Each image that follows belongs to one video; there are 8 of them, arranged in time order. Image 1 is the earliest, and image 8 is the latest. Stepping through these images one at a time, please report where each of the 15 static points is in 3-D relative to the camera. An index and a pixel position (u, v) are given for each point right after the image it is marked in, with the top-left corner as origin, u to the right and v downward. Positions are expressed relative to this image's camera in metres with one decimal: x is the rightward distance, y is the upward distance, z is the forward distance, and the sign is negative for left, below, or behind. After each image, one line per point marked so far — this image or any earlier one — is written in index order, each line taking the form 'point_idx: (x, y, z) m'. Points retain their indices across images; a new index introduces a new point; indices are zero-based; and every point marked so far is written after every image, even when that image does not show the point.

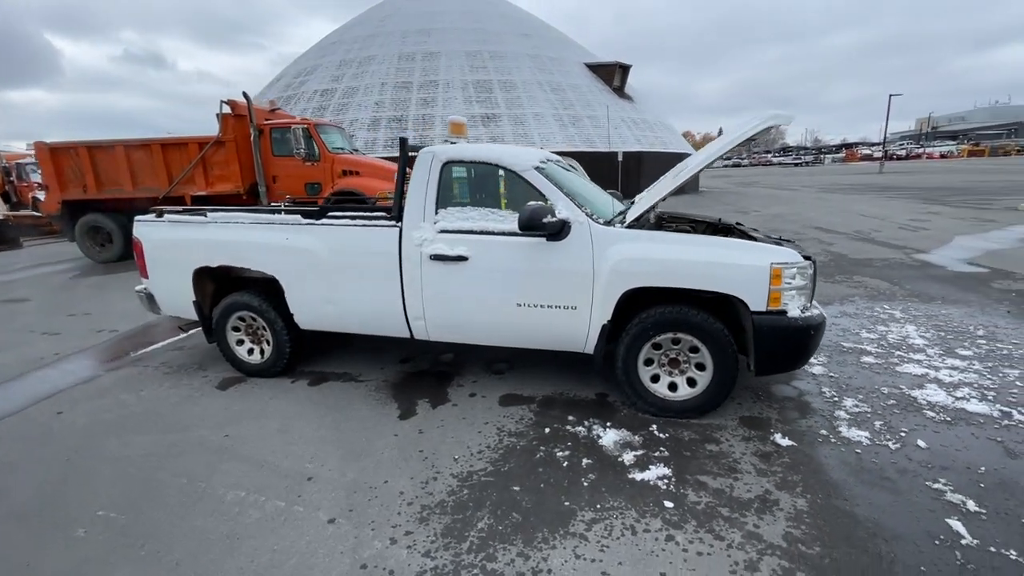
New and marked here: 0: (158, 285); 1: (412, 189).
0: (-3.4, 0.0, +4.6) m
1: (-0.8, +0.8, +3.9) m
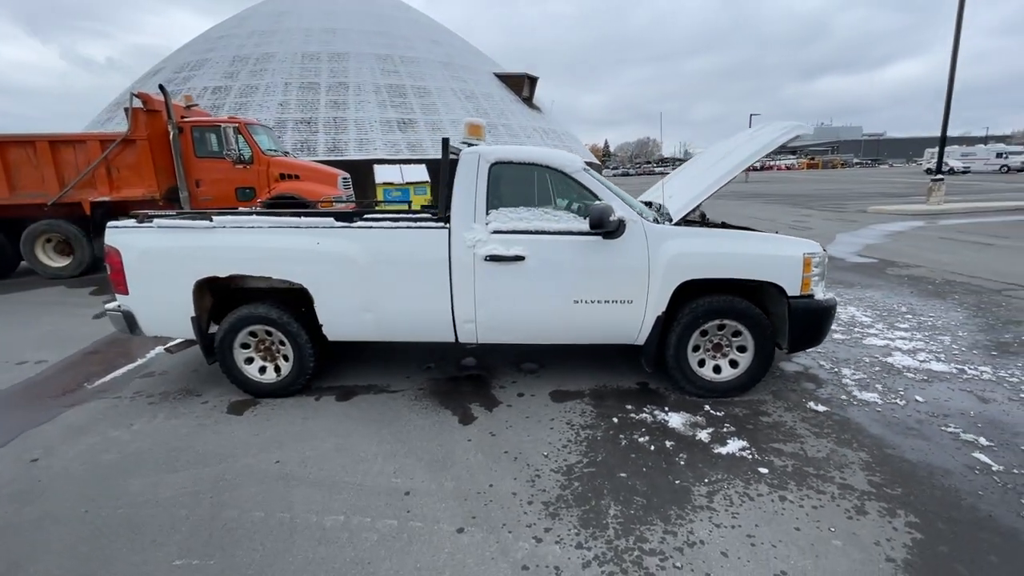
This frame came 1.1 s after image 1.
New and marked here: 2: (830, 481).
0: (-3.1, -0.1, +4.0) m
1: (-0.4, +0.8, +3.8) m
2: (+2.0, -1.2, +2.9) m
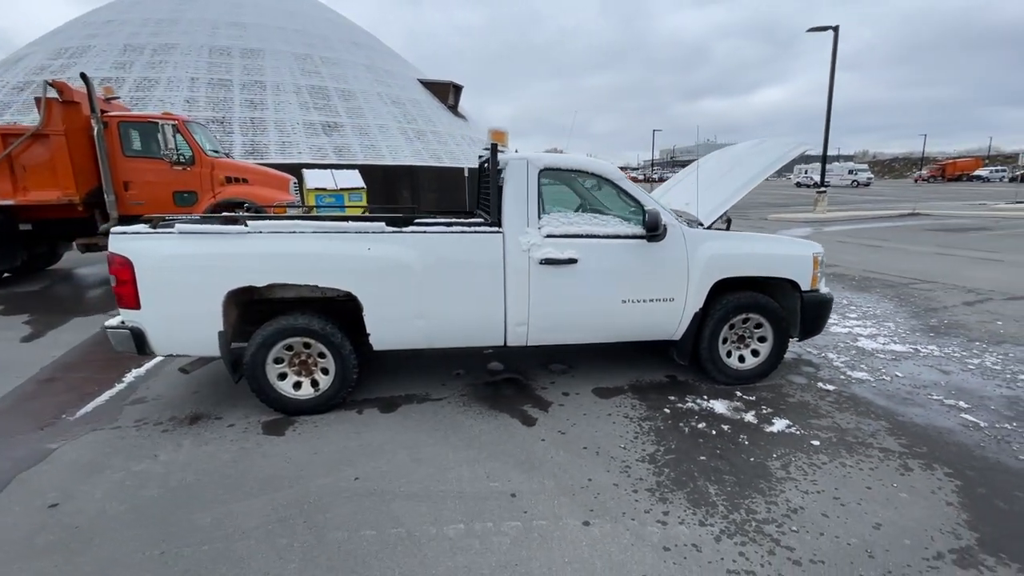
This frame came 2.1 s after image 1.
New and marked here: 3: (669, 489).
0: (-2.6, -0.2, +3.6) m
1: (0.0, +0.8, +3.9) m
2: (+2.6, -1.1, +3.4) m
3: (+1.0, -1.2, +3.0) m
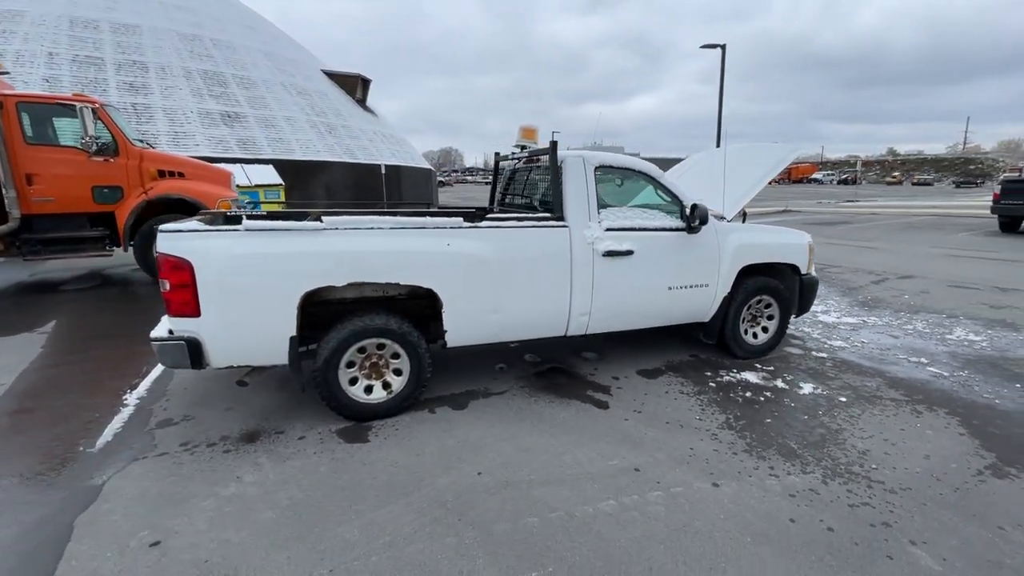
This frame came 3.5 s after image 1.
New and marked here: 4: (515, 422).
0: (-1.9, -0.3, +3.2) m
1: (+0.5, +0.8, +4.1) m
2: (+3.2, -0.9, +4.1) m
3: (+1.8, -1.1, +3.4) m
4: (0.0, -1.0, +3.7) m
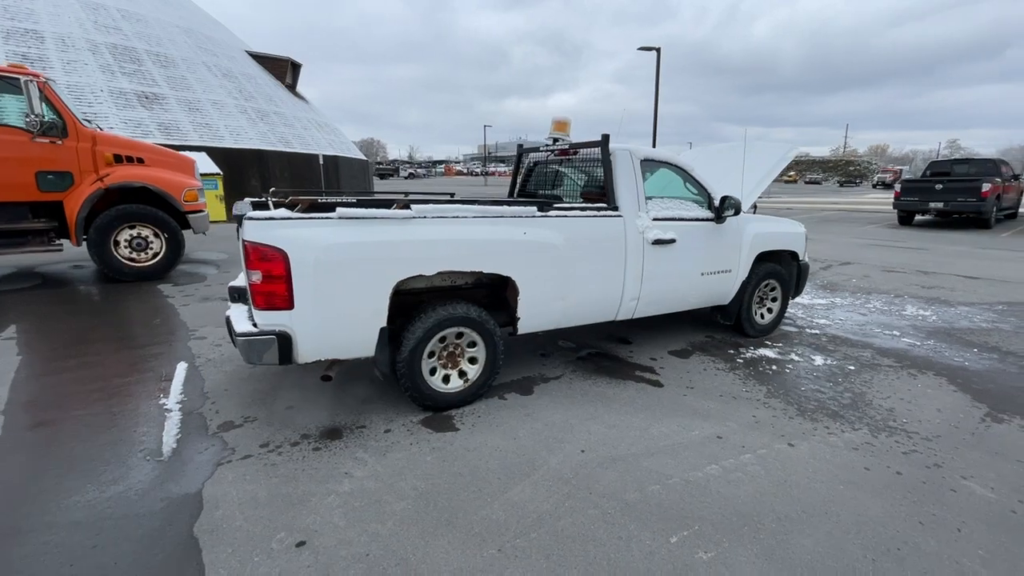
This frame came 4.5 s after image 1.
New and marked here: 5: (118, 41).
0: (-1.3, -0.2, +3.1) m
1: (+1.0, +1.0, +4.3) m
2: (+3.7, -0.8, +4.8) m
3: (+2.4, -1.0, +3.8) m
4: (+0.6, -0.9, +3.9) m
5: (-15.8, +9.9, +19.1) m
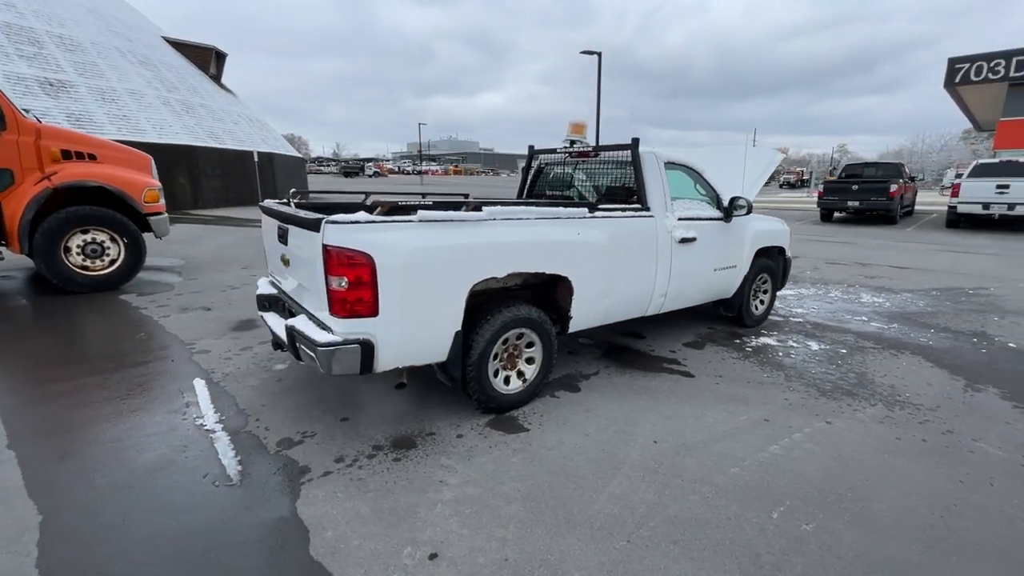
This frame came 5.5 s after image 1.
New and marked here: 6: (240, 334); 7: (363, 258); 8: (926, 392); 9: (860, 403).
0: (-0.7, -0.2, +3.0) m
1: (+1.3, +1.0, +4.5) m
2: (+4.0, -0.7, +5.4) m
3: (+2.8, -0.9, +4.2) m
4: (+1.0, -0.9, +4.1) m
5: (-17.6, +9.5, +16.8) m
6: (-3.0, -0.5, +5.2) m
7: (-0.9, +0.2, +2.8) m
8: (+3.7, -0.9, +4.3) m
9: (+2.9, -1.0, +4.0) m
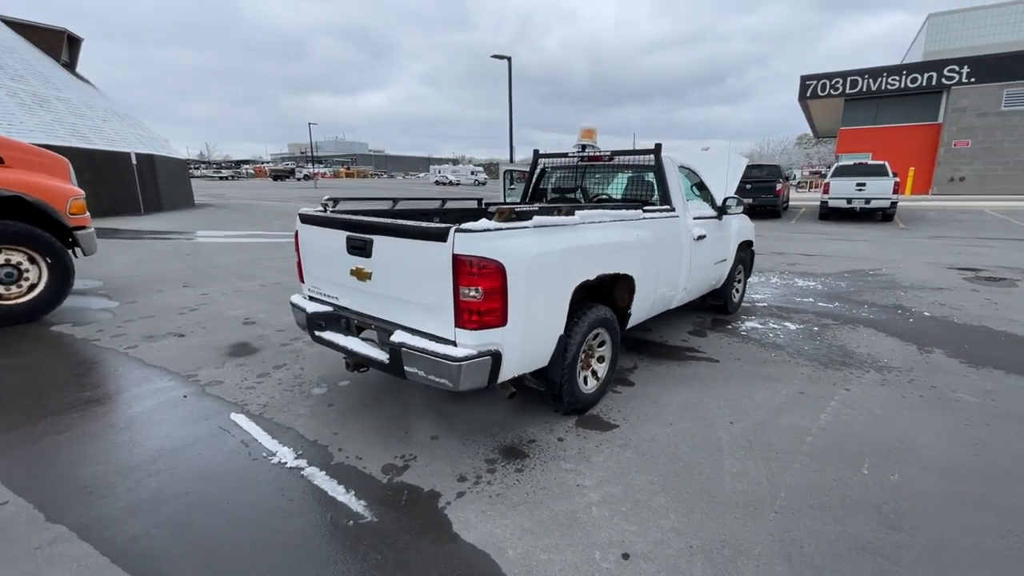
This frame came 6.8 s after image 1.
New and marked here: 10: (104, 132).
0: (0.0, -0.3, +2.9) m
1: (+1.7, +1.0, +4.9) m
2: (+4.1, -0.5, +6.2) m
3: (+3.2, -0.8, +4.9) m
4: (+1.6, -0.9, +4.4) m
5: (-19.9, +8.3, +12.8) m
6: (-2.6, -0.7, +4.6) m
7: (-0.1, +0.1, +2.7) m
8: (+4.1, -0.7, +5.1) m
9: (+3.4, -0.8, +4.7) m
10: (-15.8, +6.1, +18.6) m
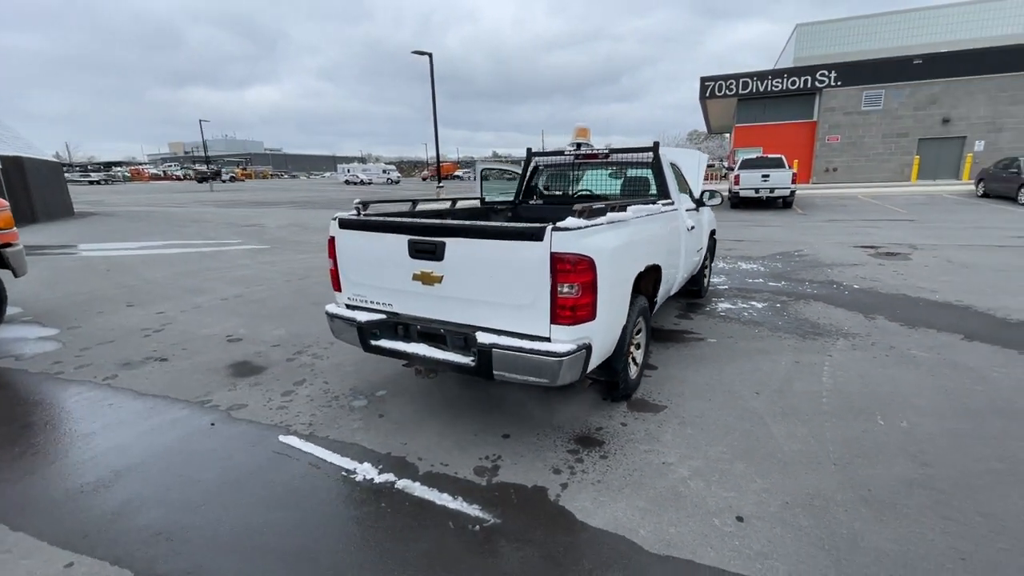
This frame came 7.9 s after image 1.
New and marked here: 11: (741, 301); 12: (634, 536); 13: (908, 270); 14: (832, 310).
0: (+0.6, -0.2, +3.0) m
1: (+1.7, +1.2, +5.2) m
2: (+4.0, -0.2, +7.0) m
3: (+3.4, -0.6, +5.6) m
4: (+1.9, -0.7, +4.7) m
5: (-21.3, +7.2, +9.2) m
6: (-2.3, -0.8, +4.3) m
7: (+0.4, +0.2, +2.8) m
8: (+4.2, -0.5, +5.9) m
9: (+3.6, -0.6, +5.4) m
10: (-18.2, +5.2, +15.6) m
11: (+3.3, -0.2, +7.0) m
12: (+0.6, -1.3, +2.5) m
13: (+7.2, +0.3, +8.6) m
14: (+4.4, -0.3, +6.5) m
